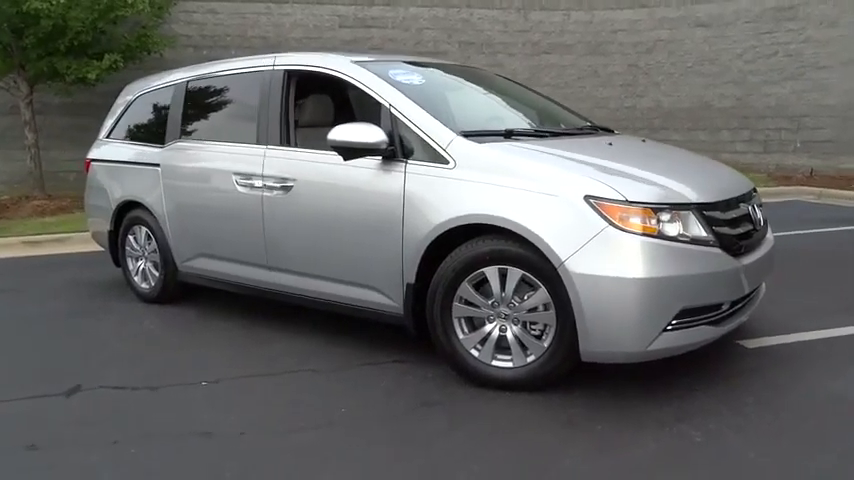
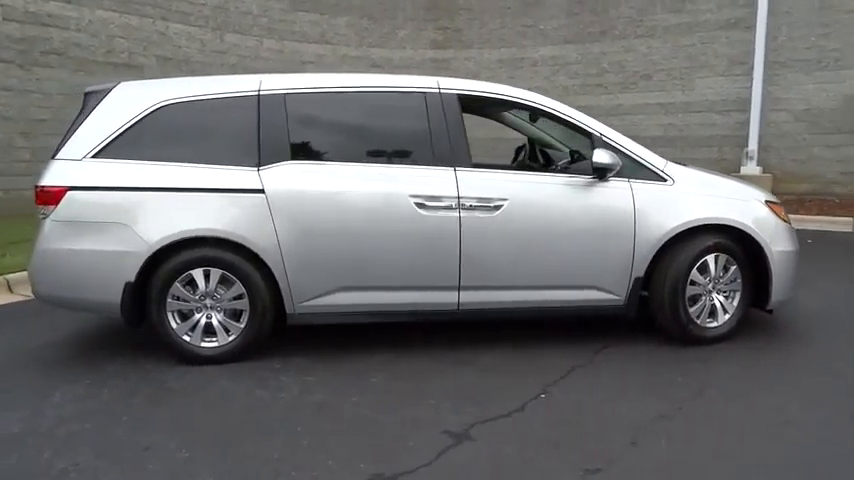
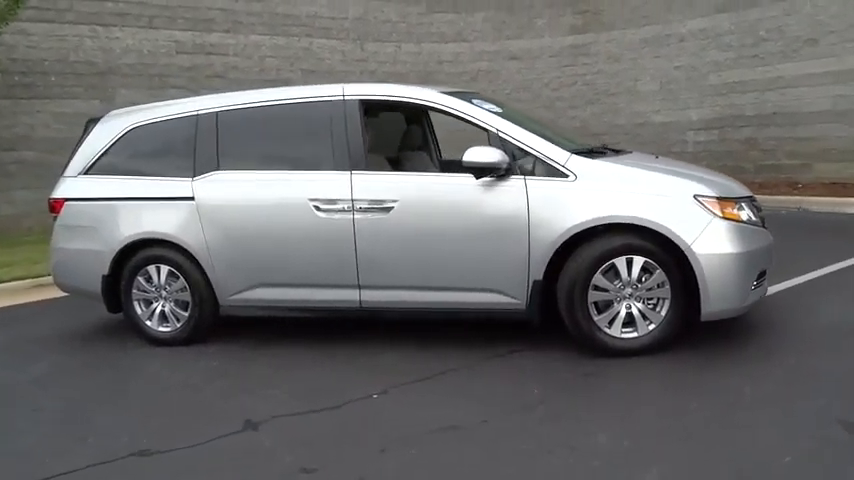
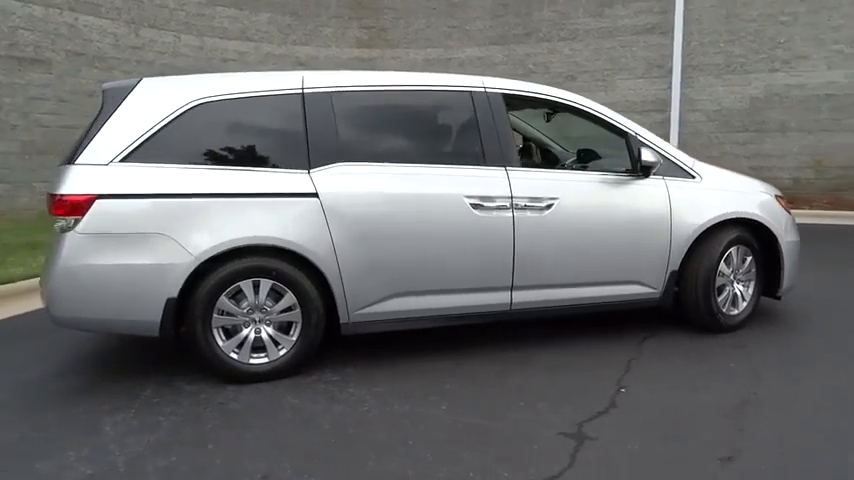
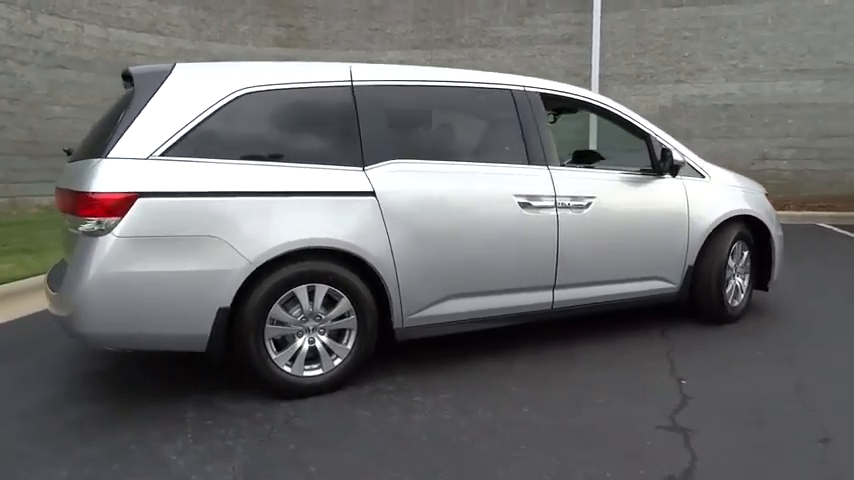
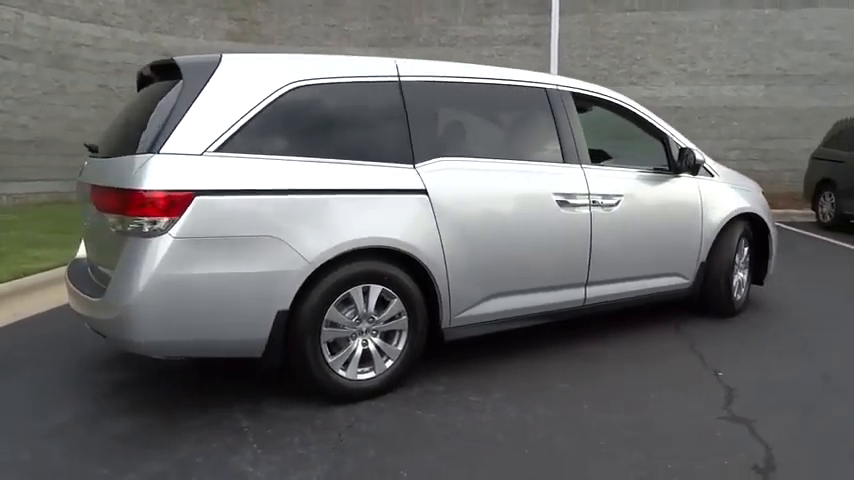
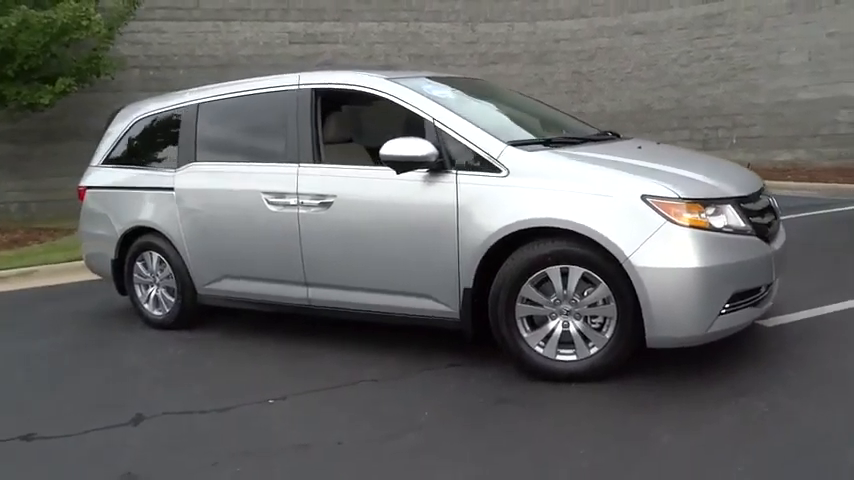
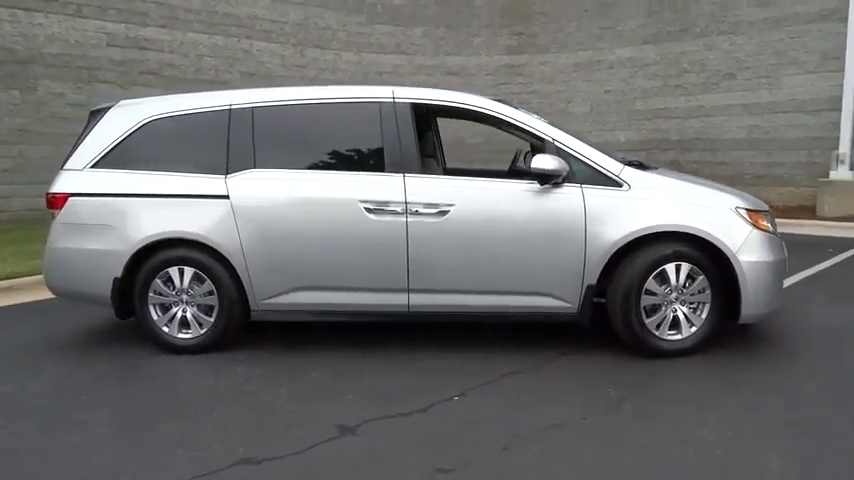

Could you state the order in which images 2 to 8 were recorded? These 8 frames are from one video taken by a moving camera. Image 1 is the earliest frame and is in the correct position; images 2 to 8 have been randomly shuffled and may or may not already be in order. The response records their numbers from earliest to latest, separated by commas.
7, 3, 8, 2, 4, 5, 6
